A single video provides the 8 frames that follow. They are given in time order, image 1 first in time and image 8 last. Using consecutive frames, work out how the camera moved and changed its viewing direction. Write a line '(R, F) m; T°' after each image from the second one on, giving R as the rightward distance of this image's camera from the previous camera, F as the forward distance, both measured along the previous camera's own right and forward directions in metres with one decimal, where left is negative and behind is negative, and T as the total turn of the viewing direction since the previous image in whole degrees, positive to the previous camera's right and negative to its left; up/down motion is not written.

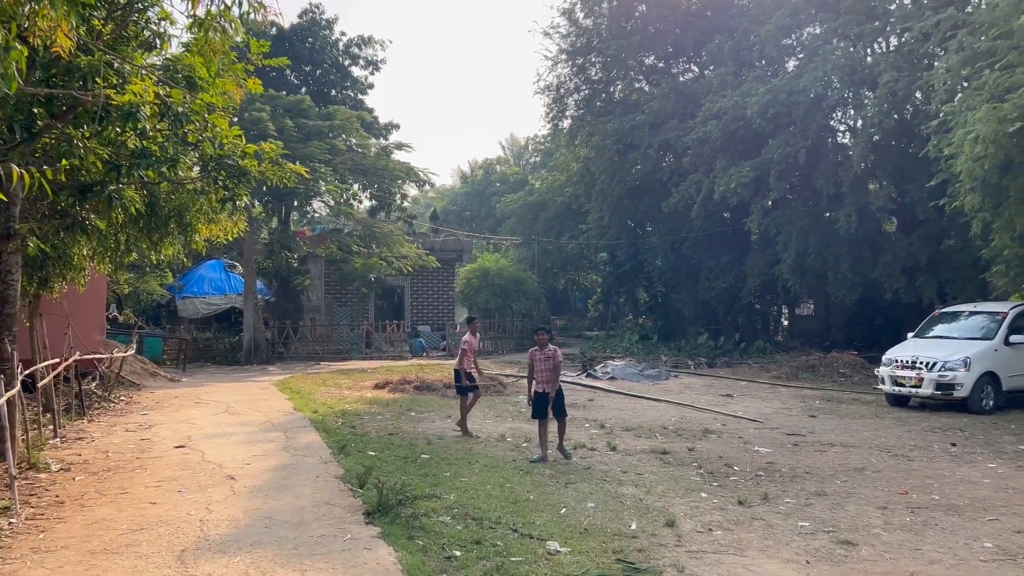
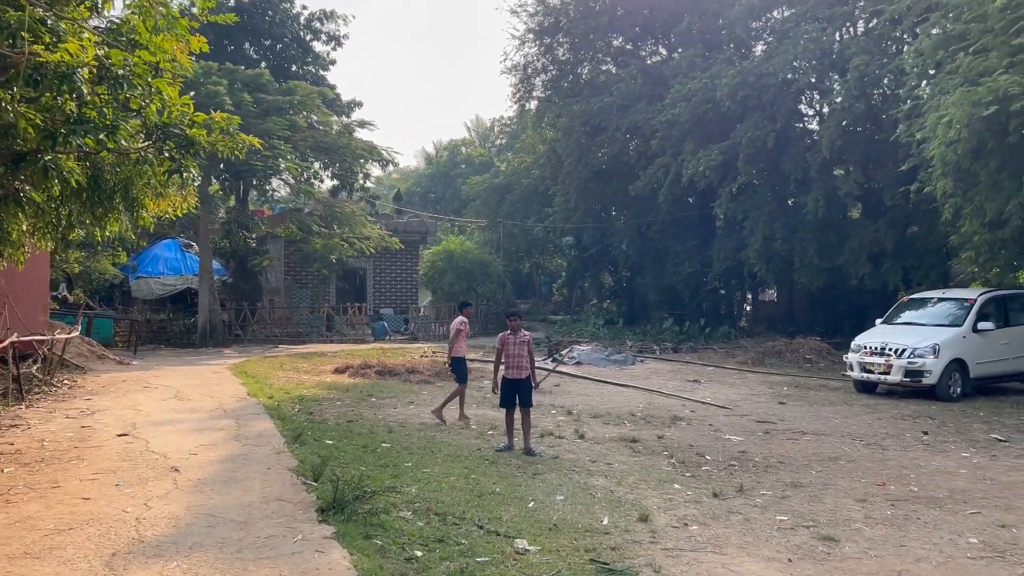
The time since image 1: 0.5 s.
(0.0, +0.4) m; +2°
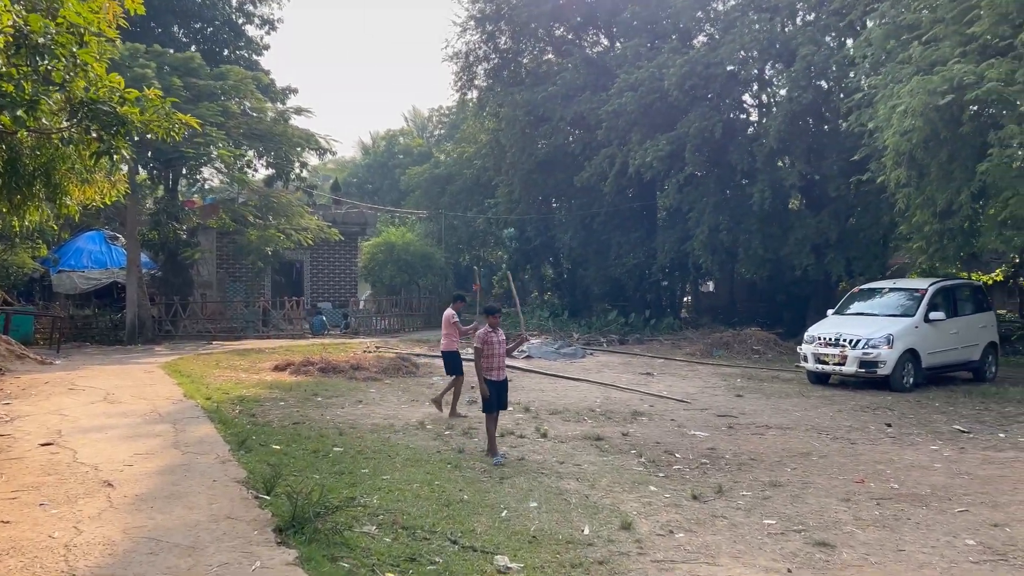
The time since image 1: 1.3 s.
(-0.2, +0.5) m; +4°
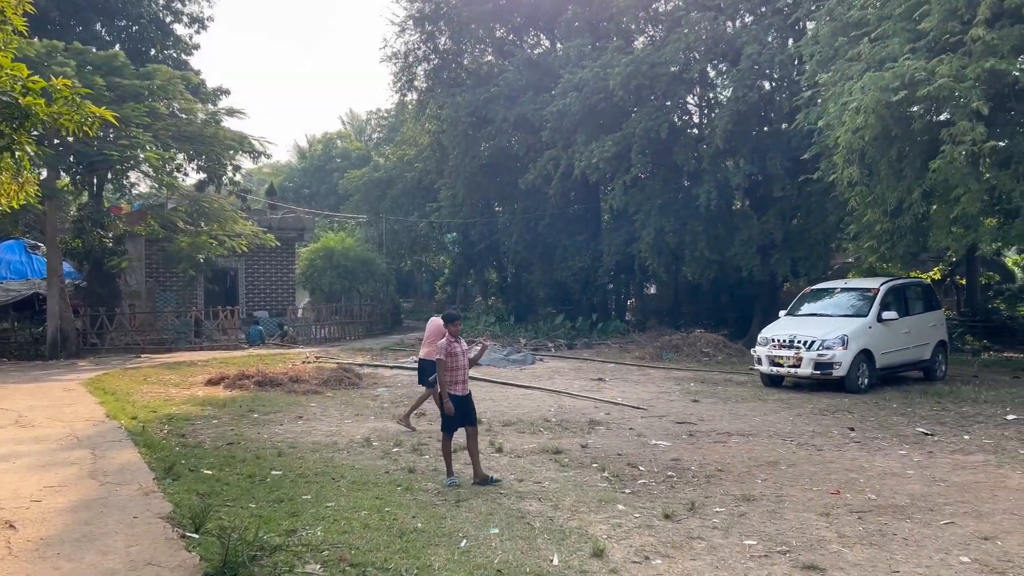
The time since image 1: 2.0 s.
(-0.1, +0.5) m; +4°
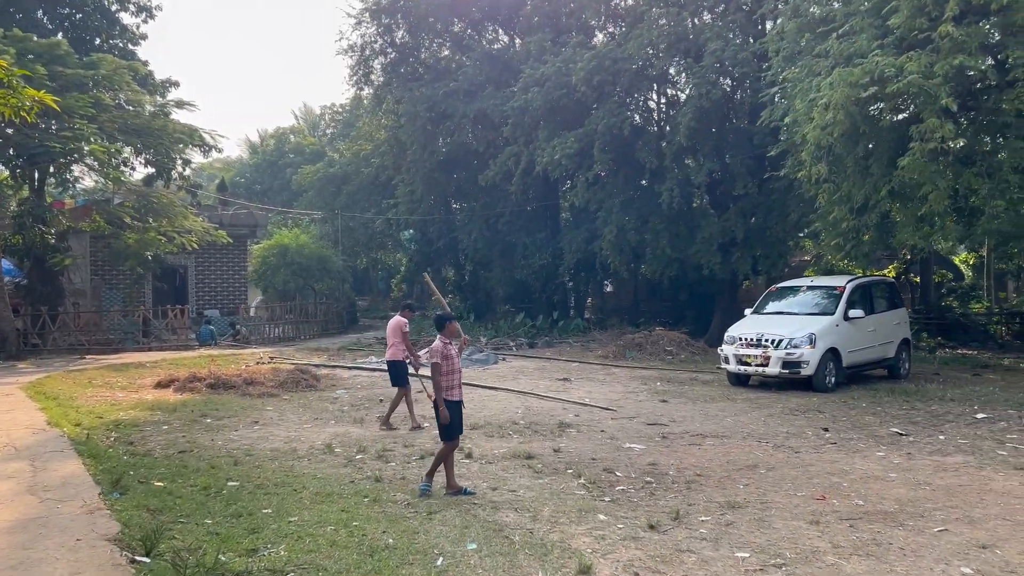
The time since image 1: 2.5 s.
(-0.1, +0.4) m; +3°
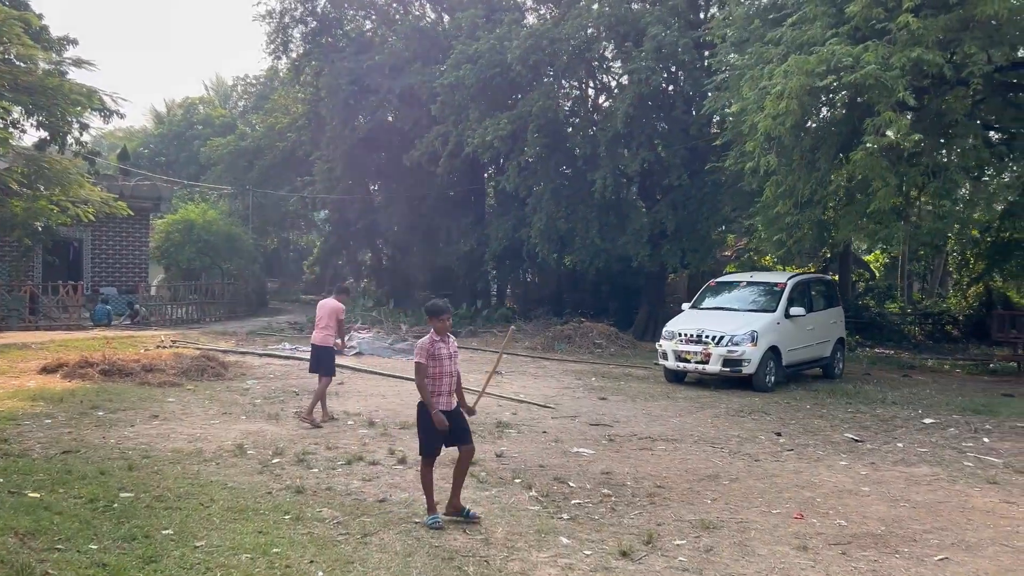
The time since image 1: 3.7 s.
(-0.3, +0.8) m; +6°
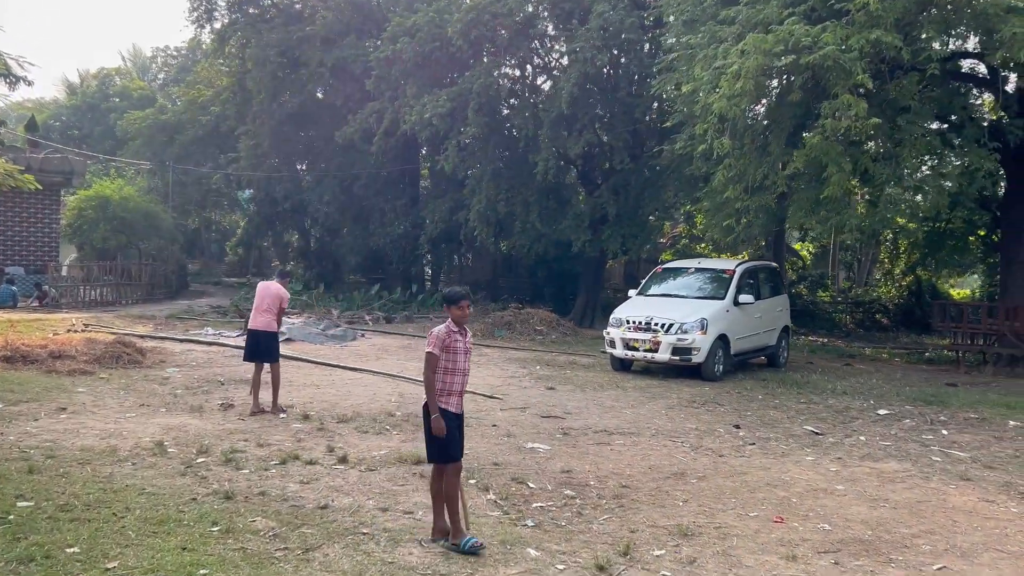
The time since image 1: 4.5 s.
(-0.2, +0.6) m; +5°
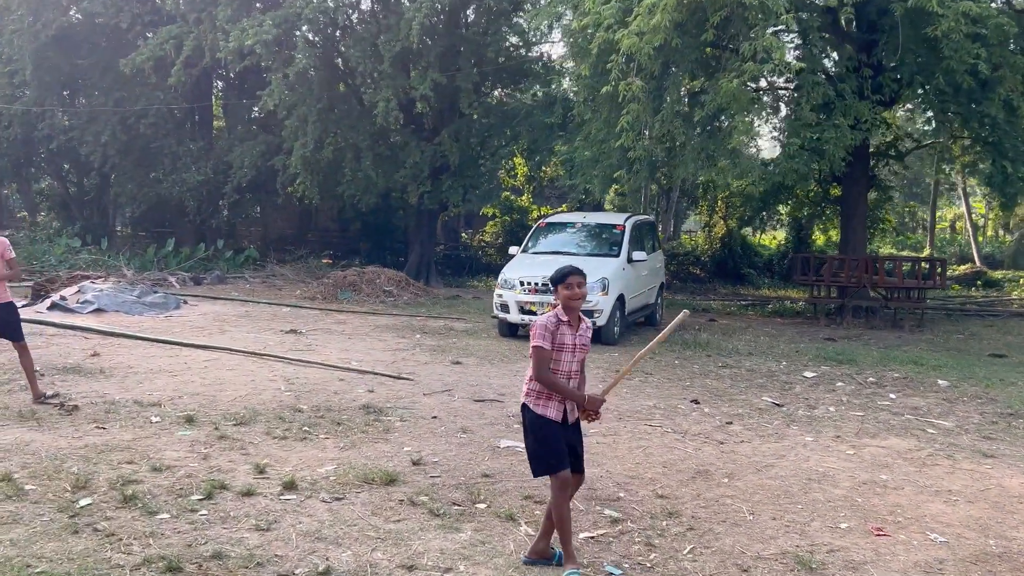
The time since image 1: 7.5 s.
(-1.3, +1.6) m; +15°
